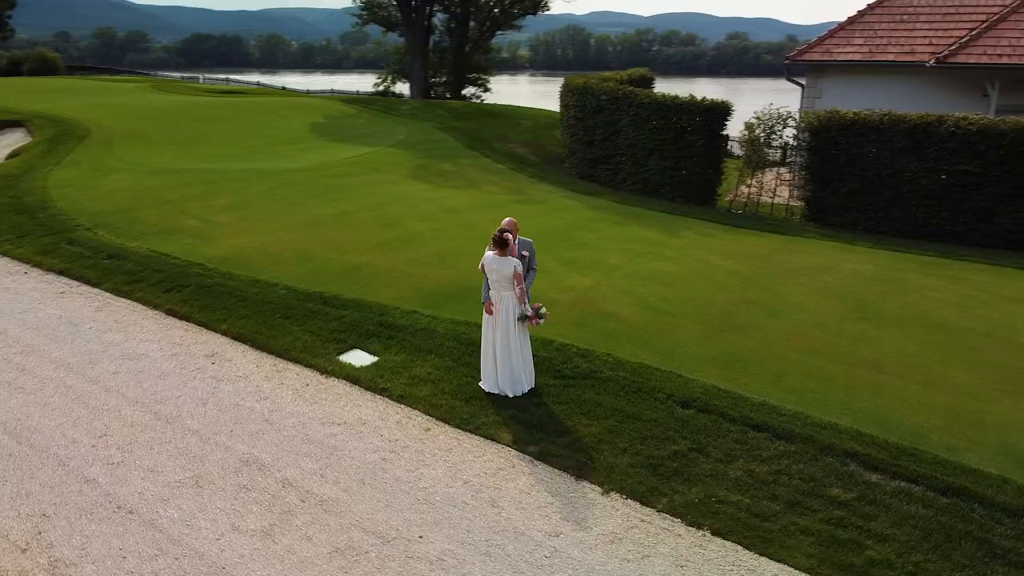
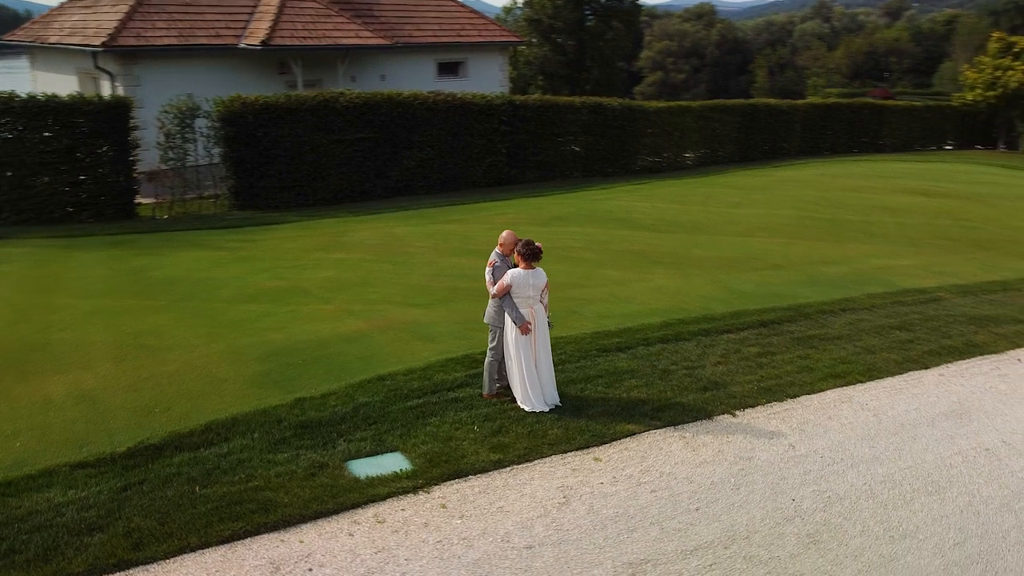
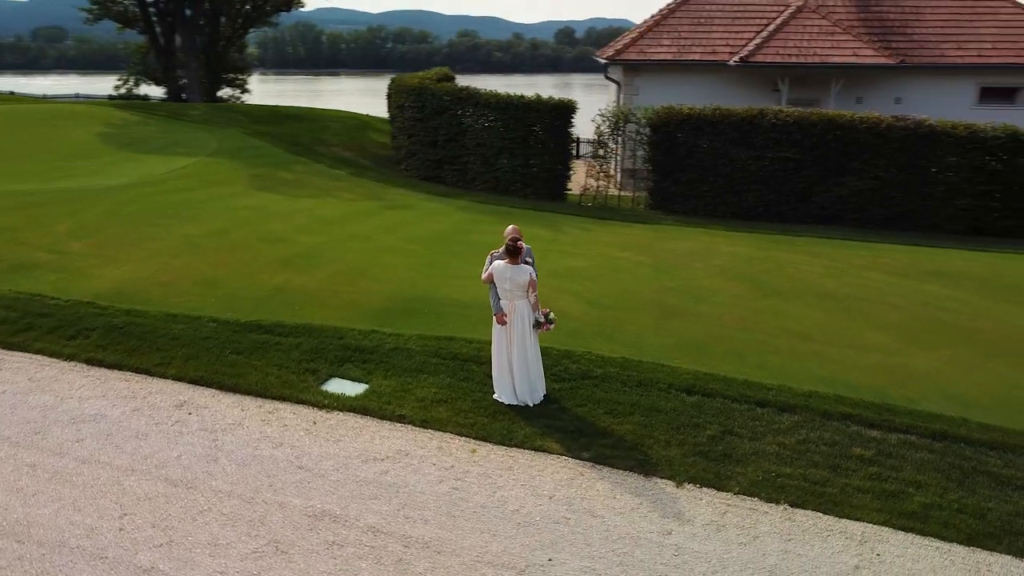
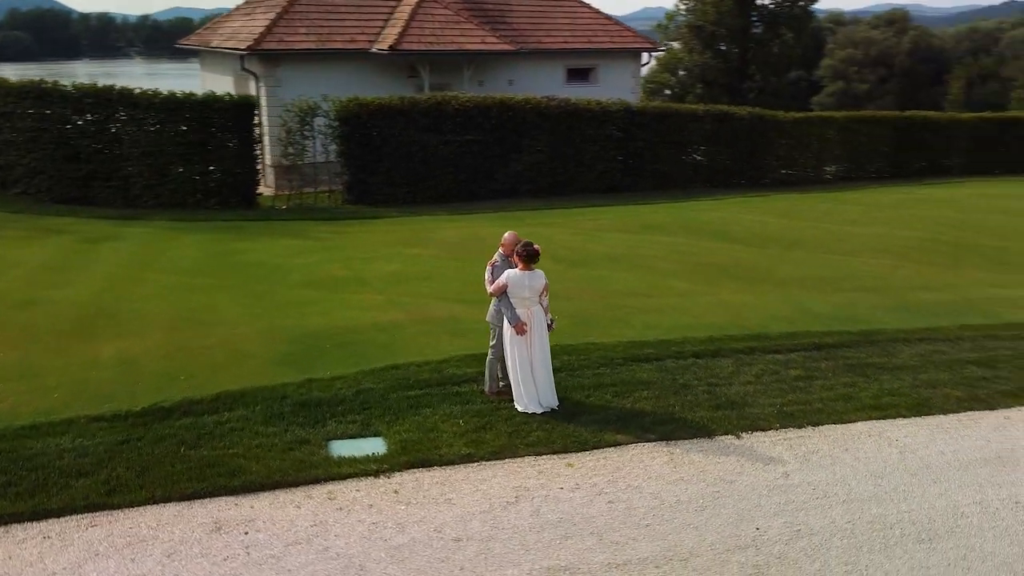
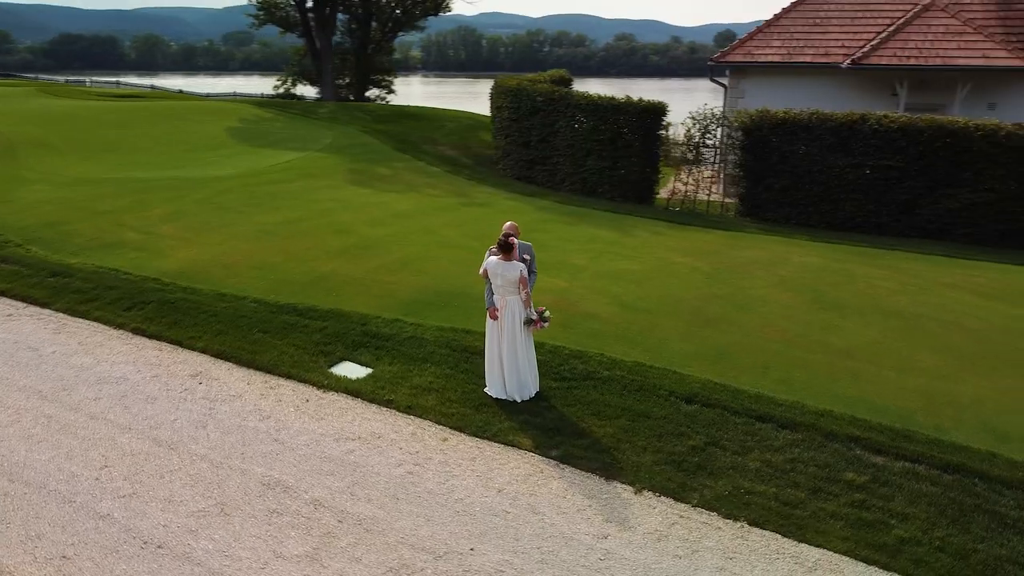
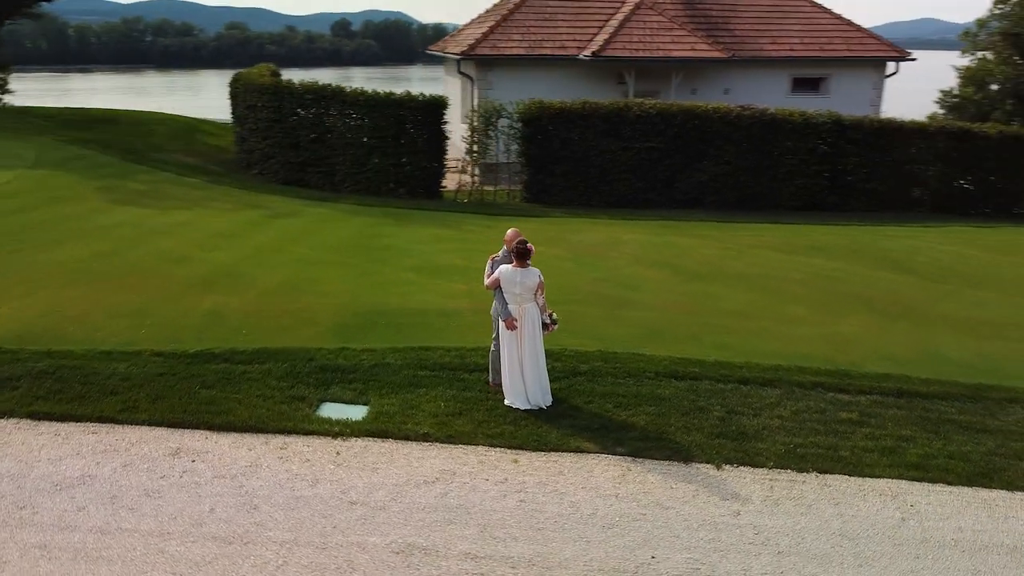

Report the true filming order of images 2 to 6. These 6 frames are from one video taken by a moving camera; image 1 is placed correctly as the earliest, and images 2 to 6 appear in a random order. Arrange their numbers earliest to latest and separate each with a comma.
5, 3, 6, 4, 2
